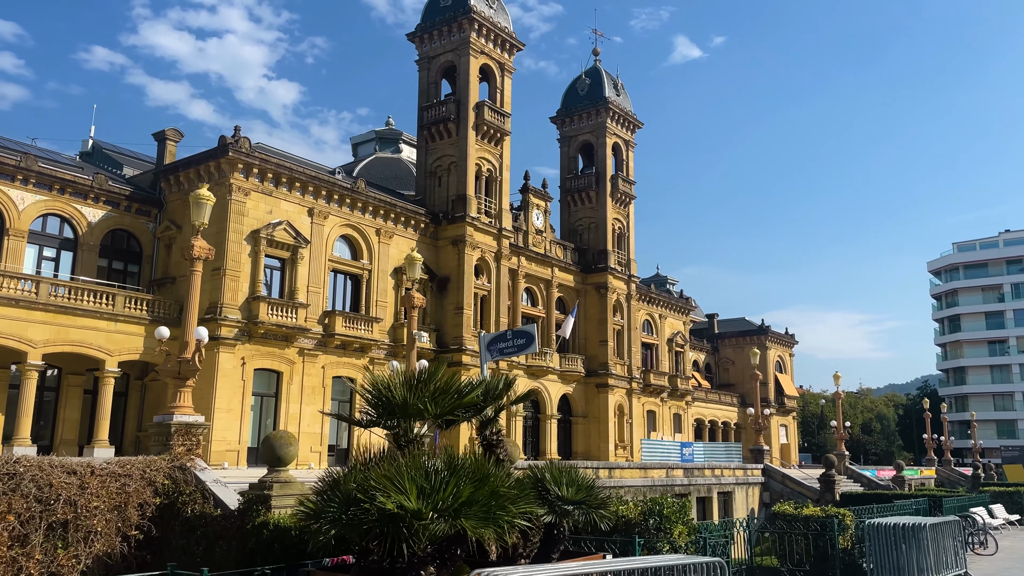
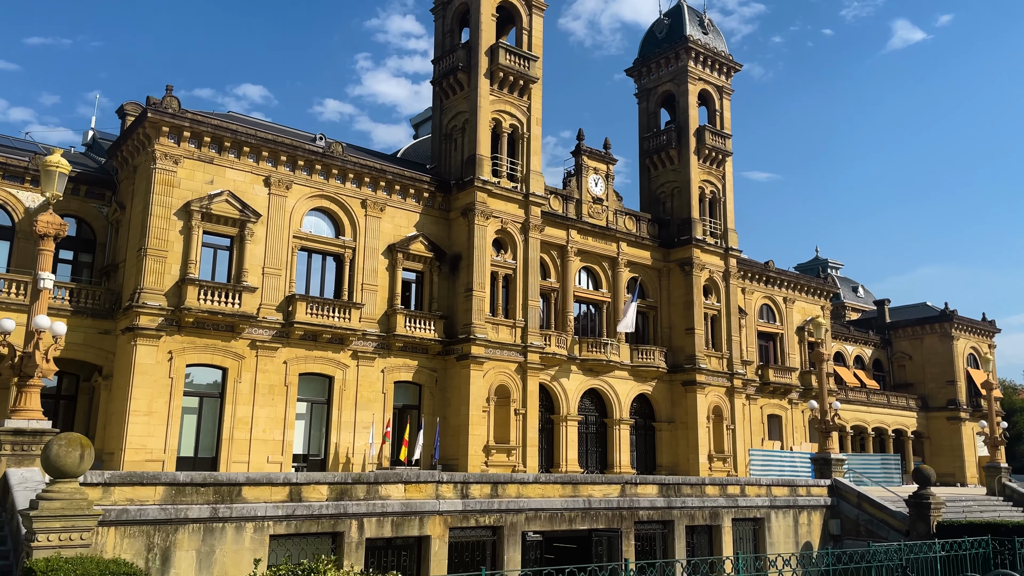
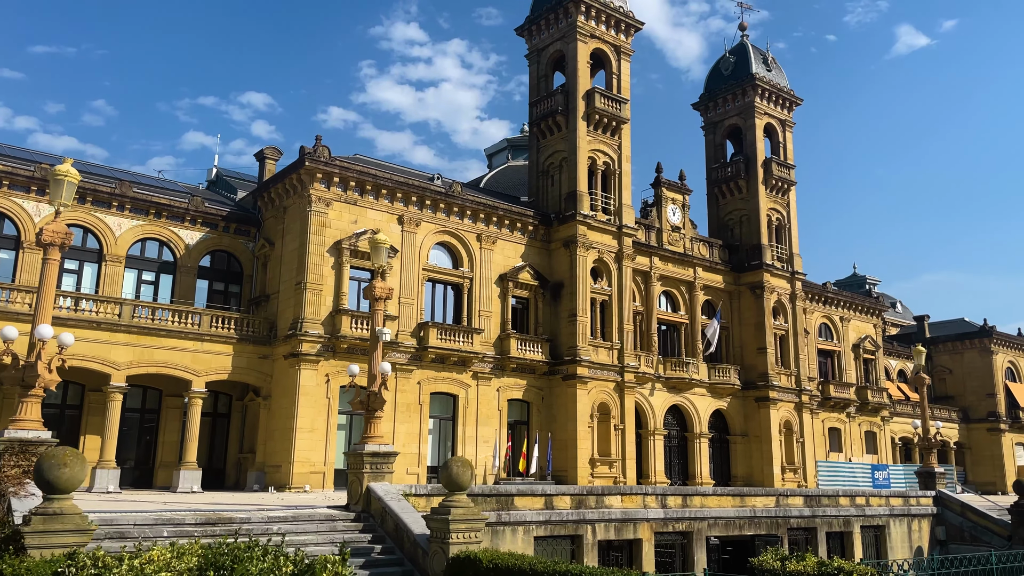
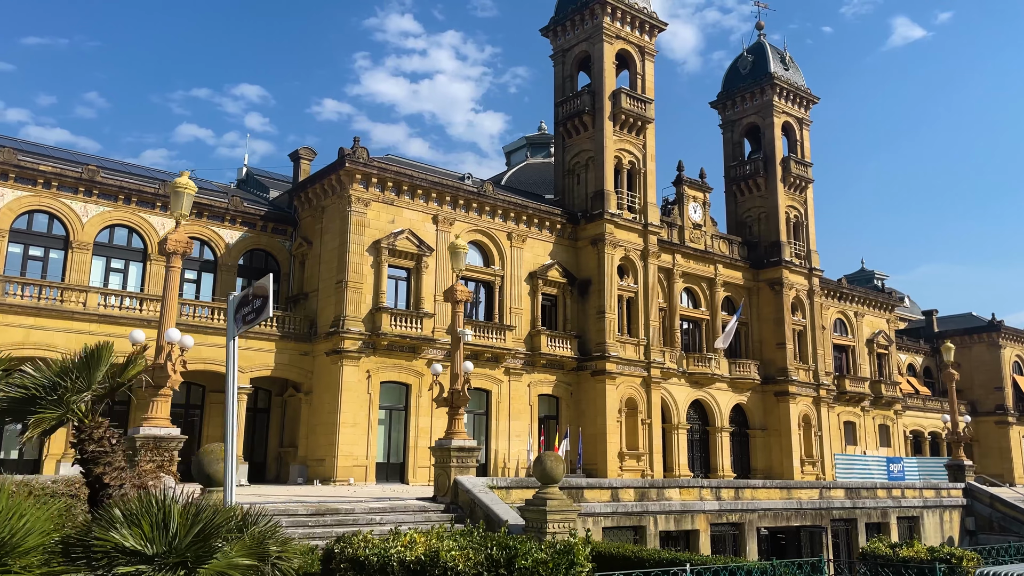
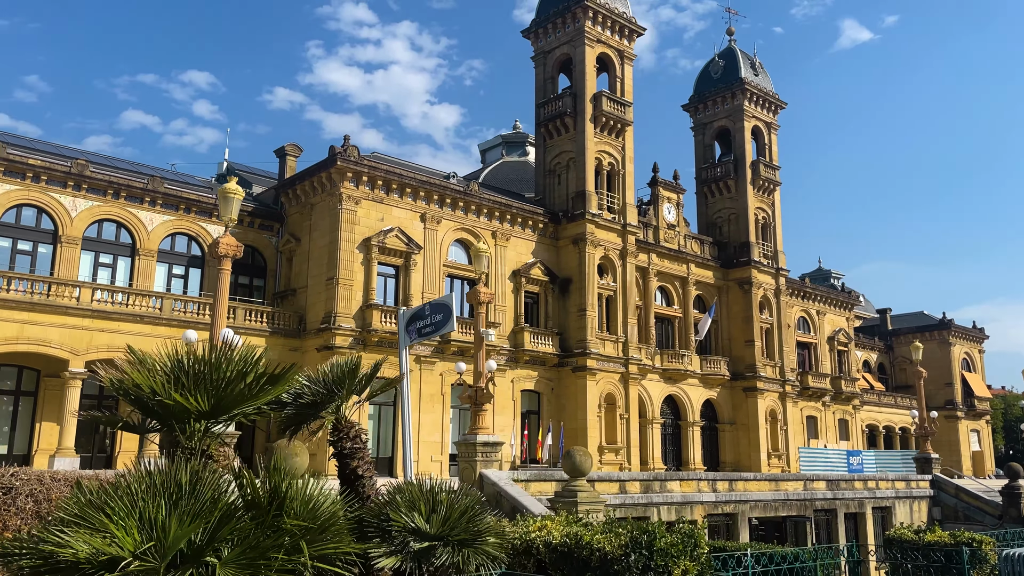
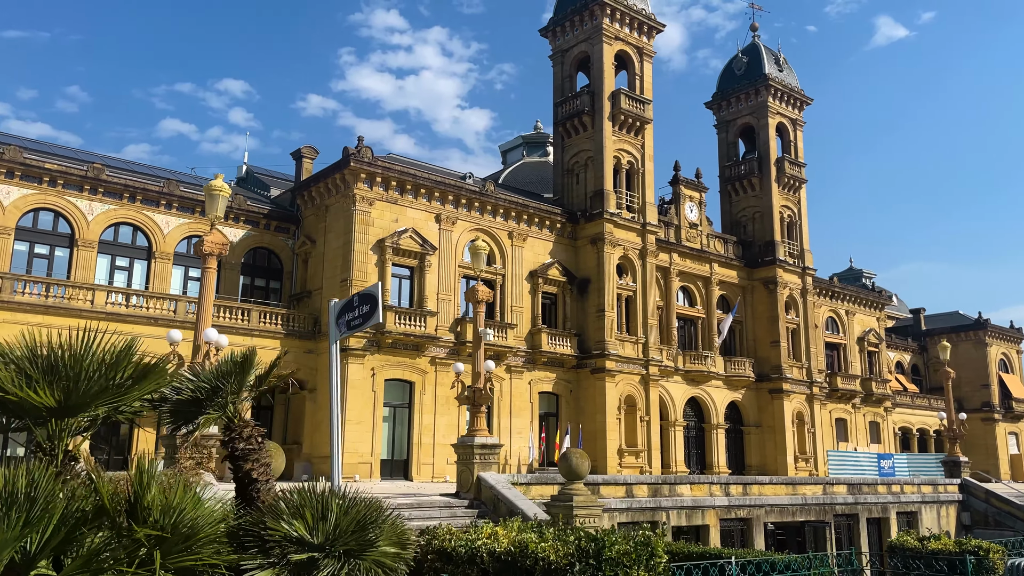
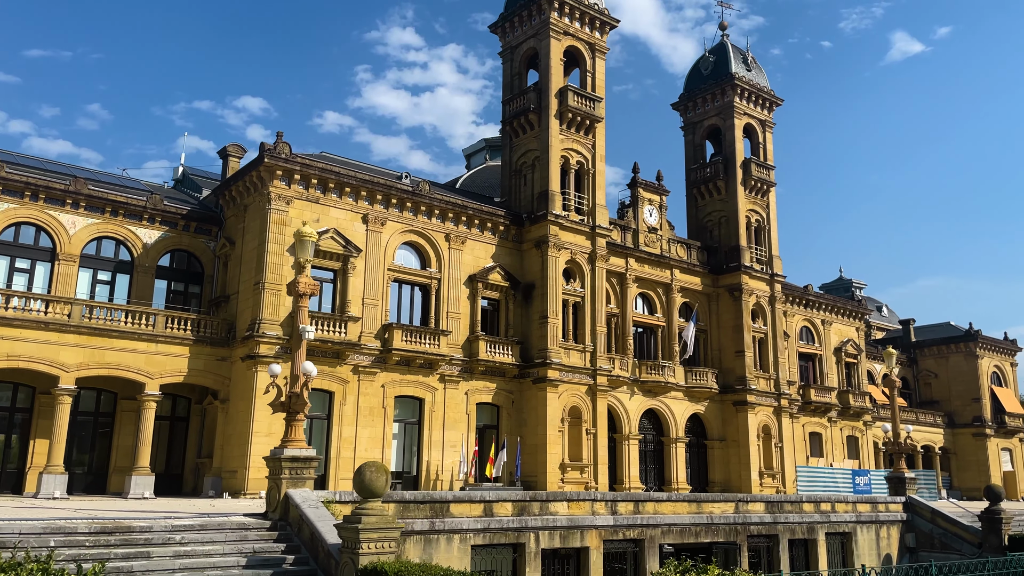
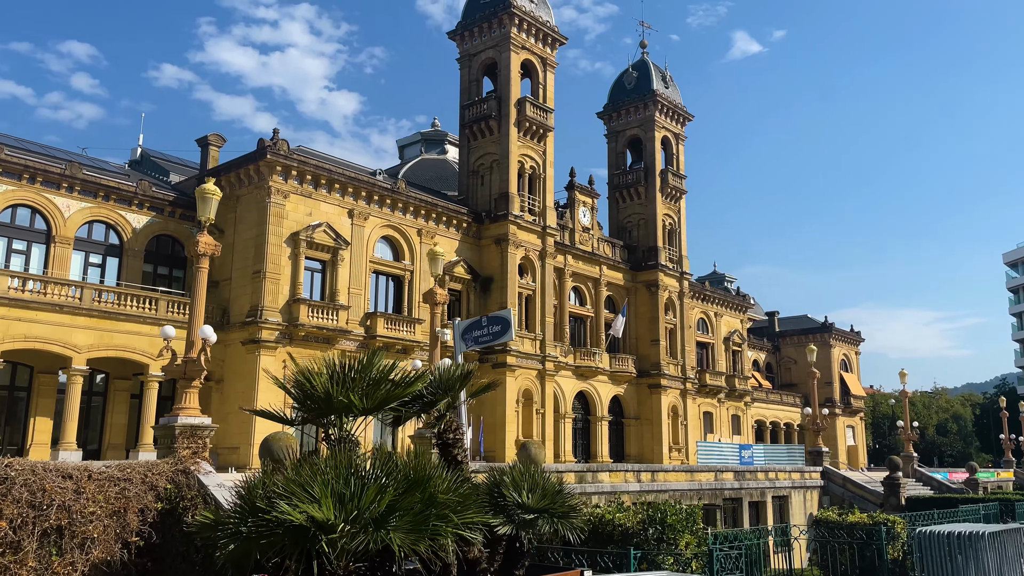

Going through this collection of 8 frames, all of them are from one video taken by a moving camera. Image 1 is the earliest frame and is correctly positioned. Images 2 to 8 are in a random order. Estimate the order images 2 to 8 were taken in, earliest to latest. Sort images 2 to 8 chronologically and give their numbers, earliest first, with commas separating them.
8, 5, 6, 4, 3, 7, 2
